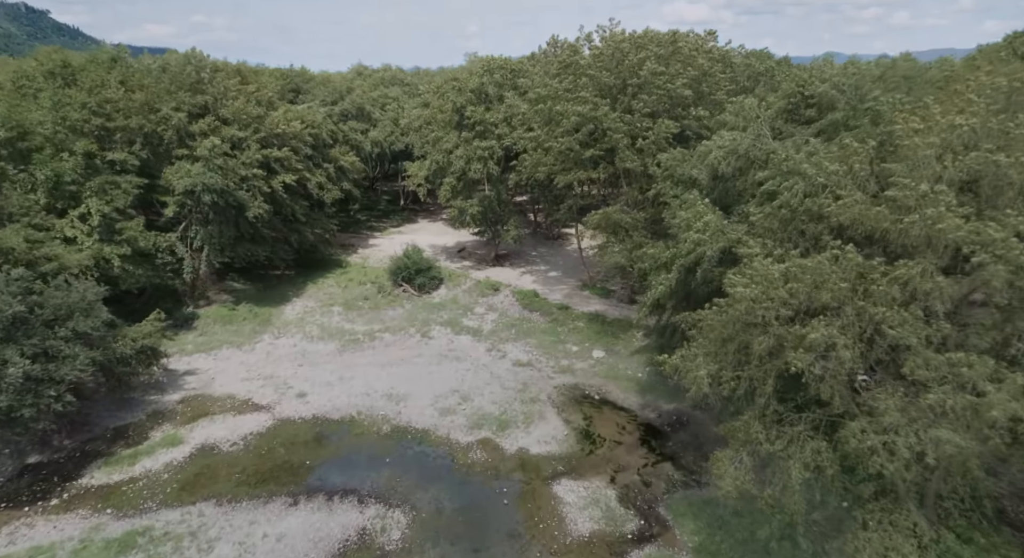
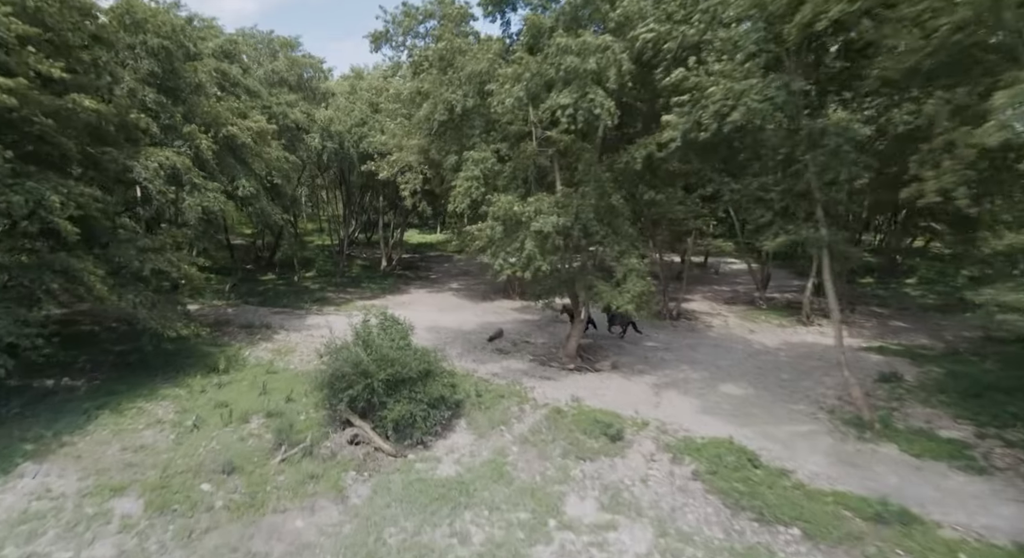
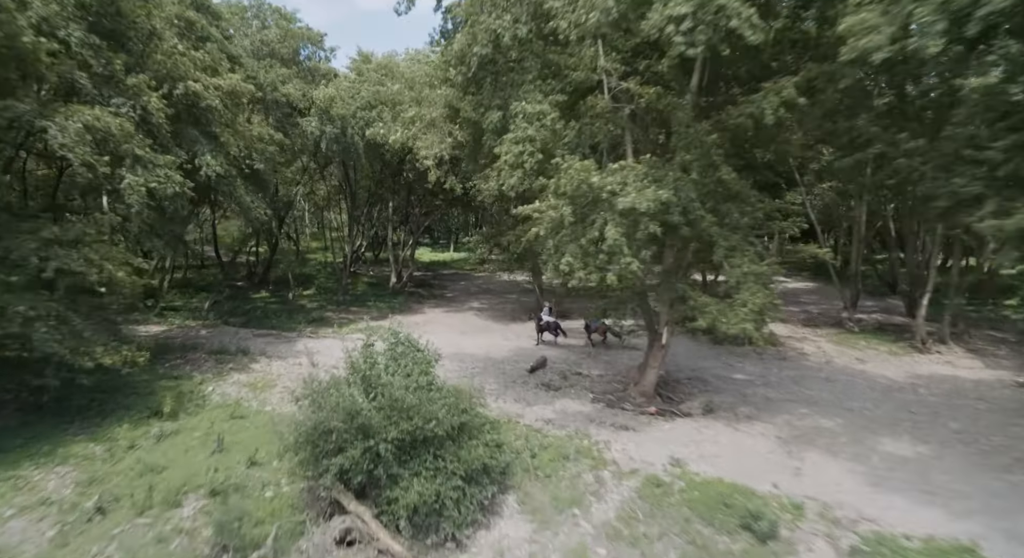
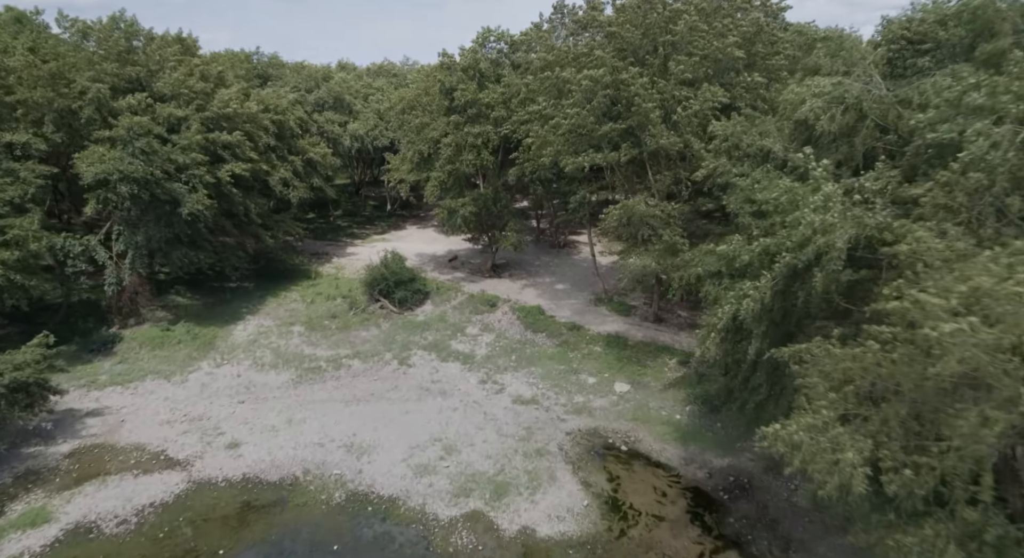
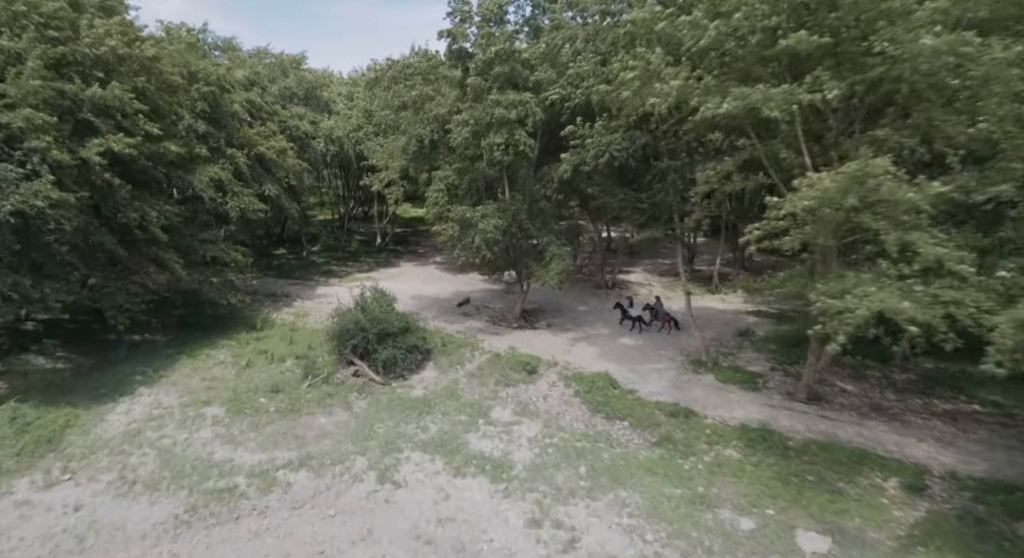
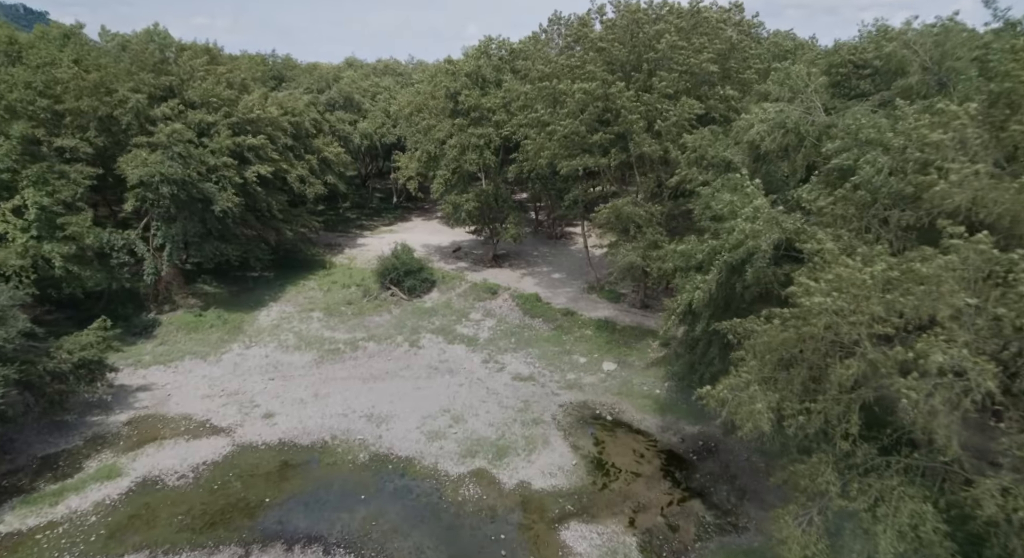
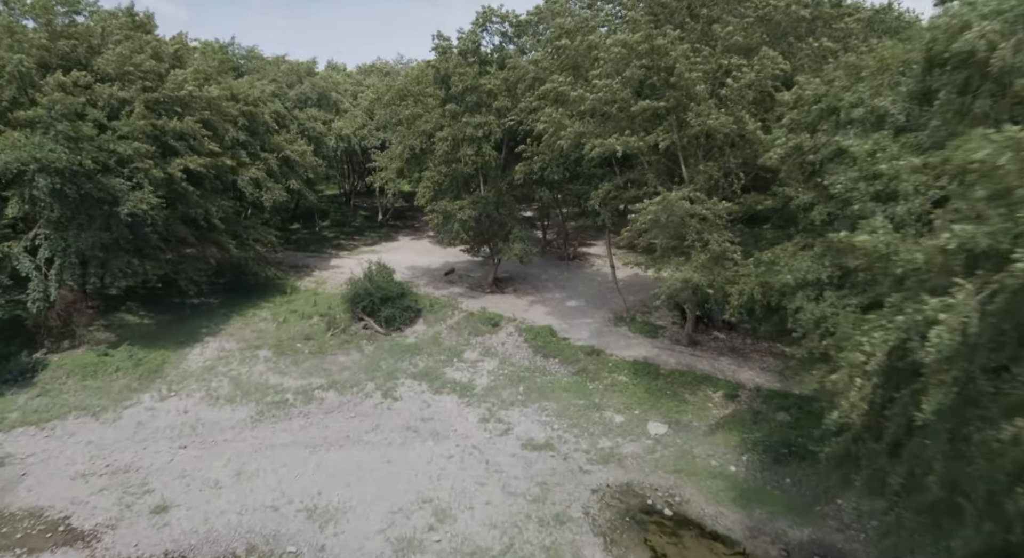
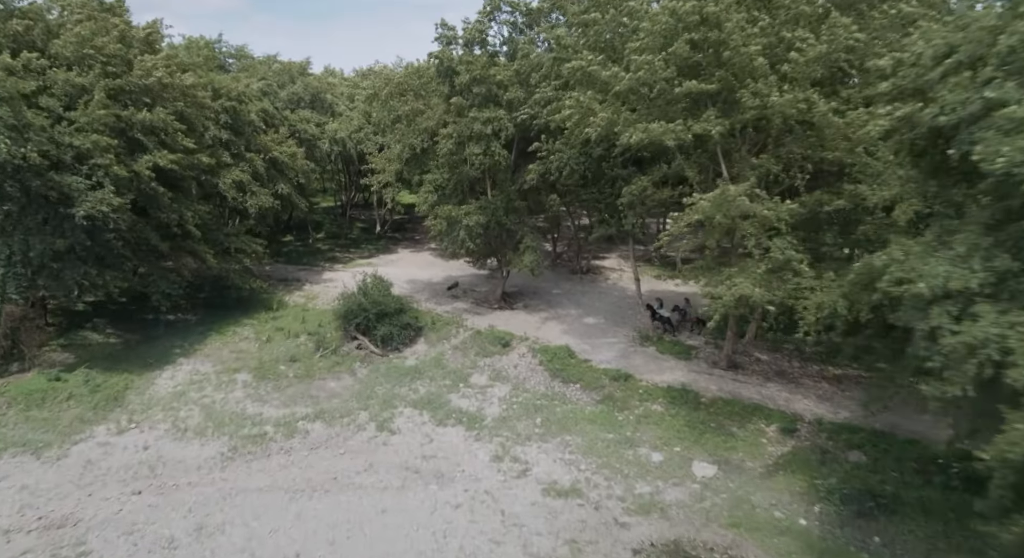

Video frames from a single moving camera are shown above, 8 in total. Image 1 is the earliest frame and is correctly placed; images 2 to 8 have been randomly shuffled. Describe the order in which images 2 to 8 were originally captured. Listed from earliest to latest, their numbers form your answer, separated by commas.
6, 4, 7, 8, 5, 2, 3
